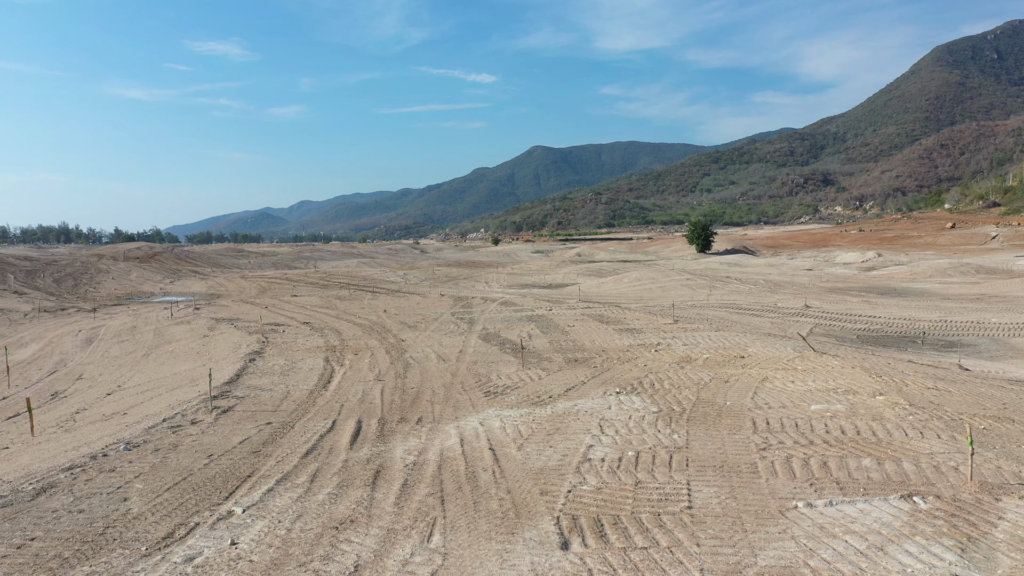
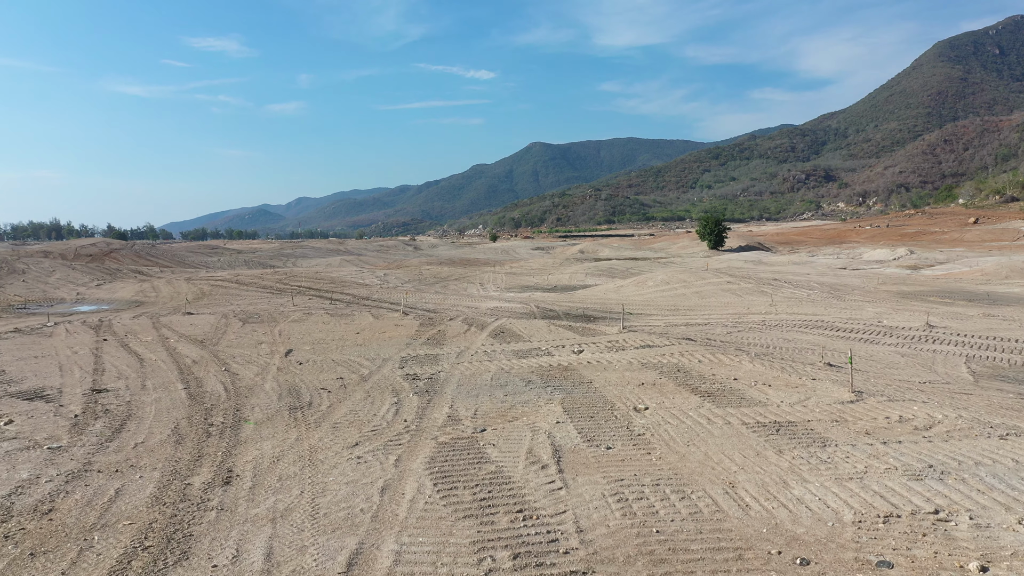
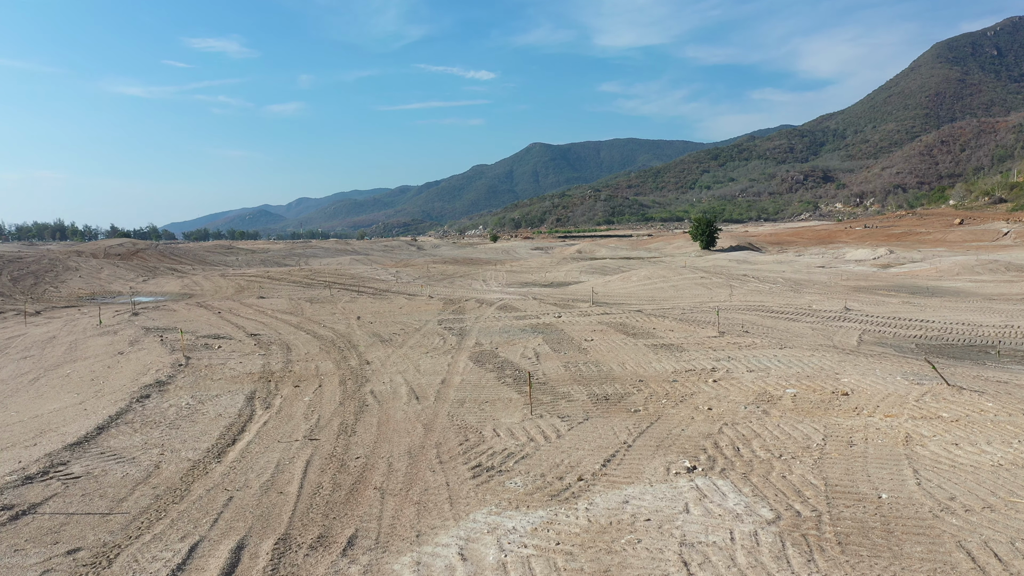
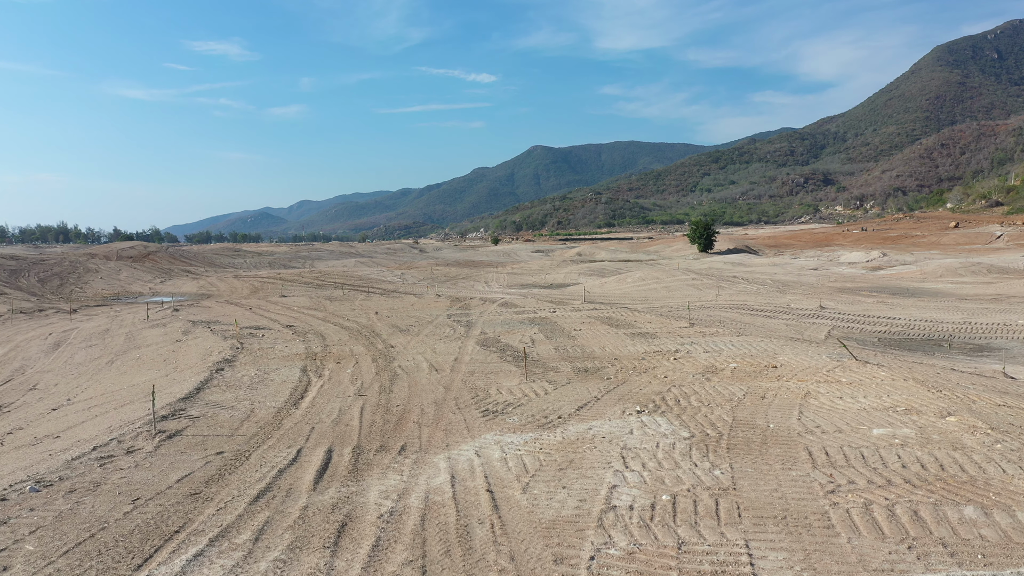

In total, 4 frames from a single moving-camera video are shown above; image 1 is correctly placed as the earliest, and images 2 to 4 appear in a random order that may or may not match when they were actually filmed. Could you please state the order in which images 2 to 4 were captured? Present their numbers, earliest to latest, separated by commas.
4, 3, 2
